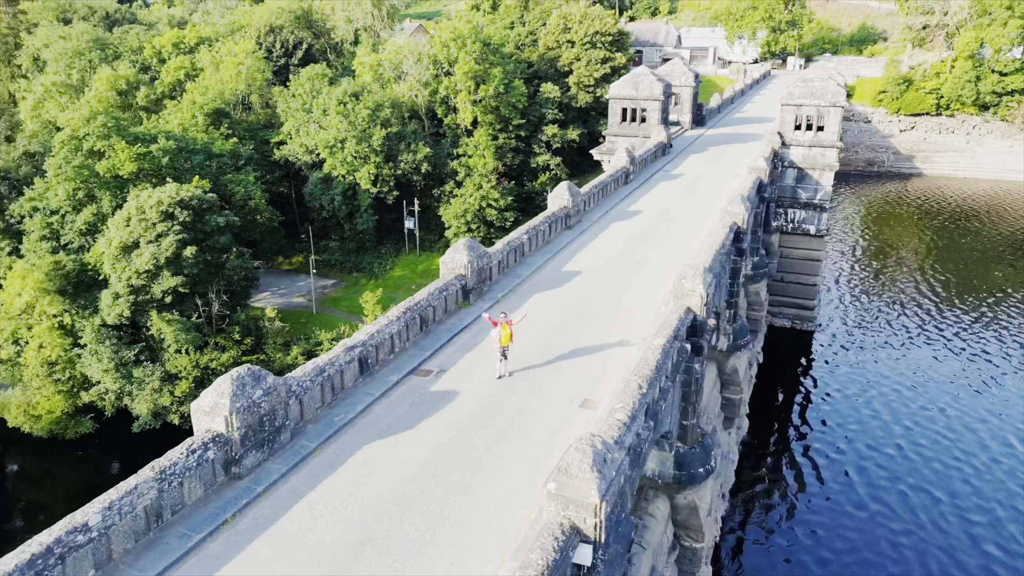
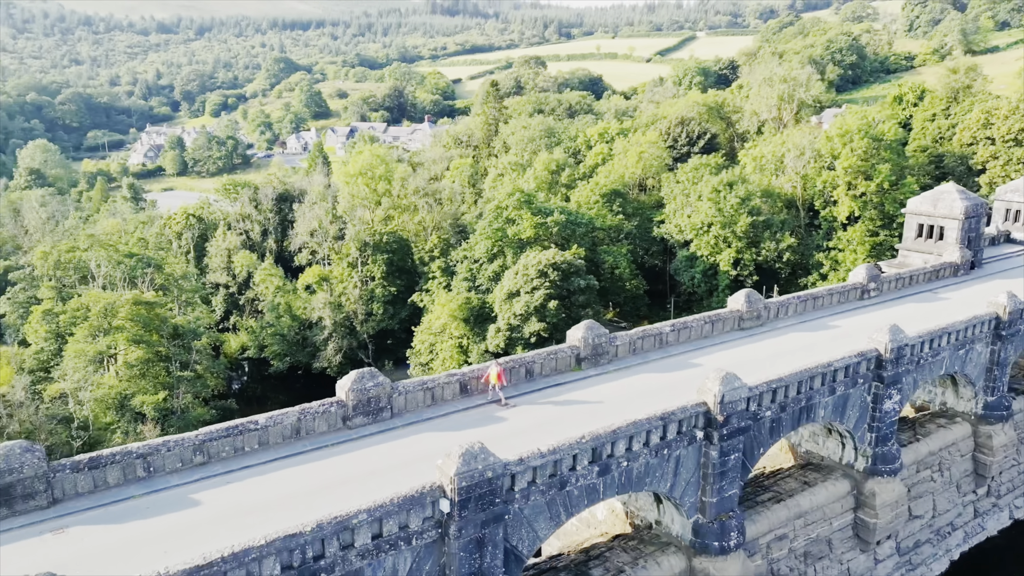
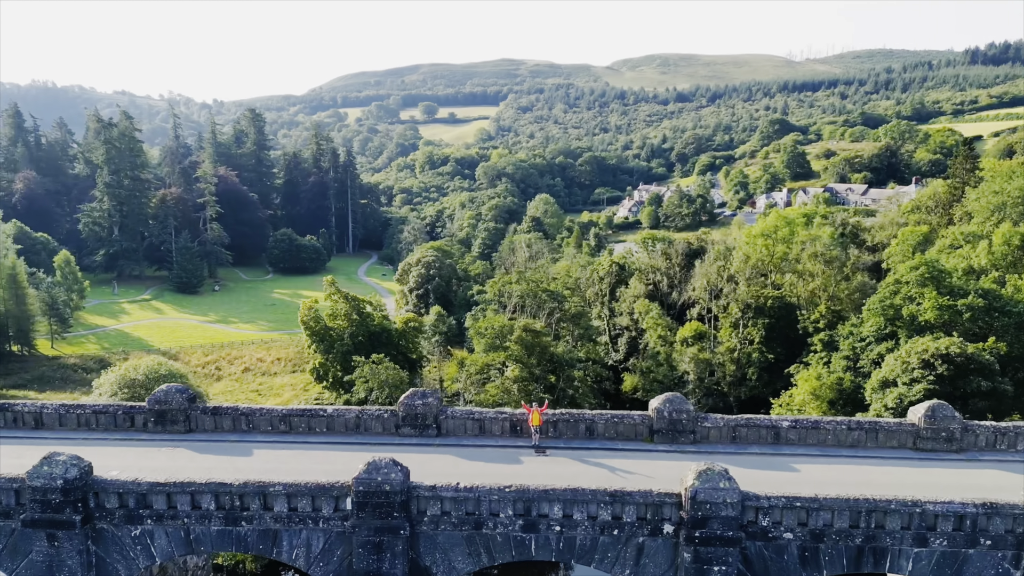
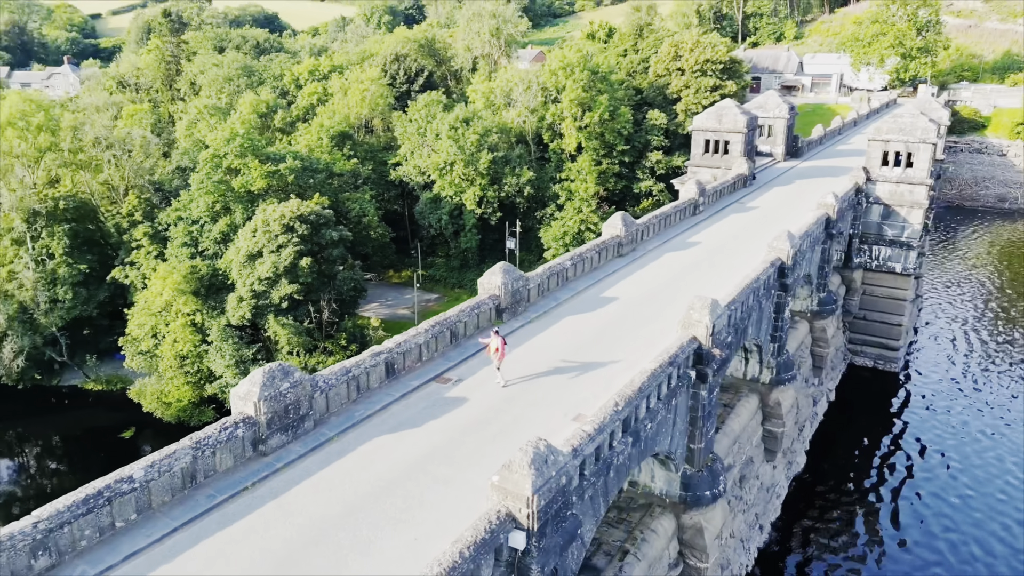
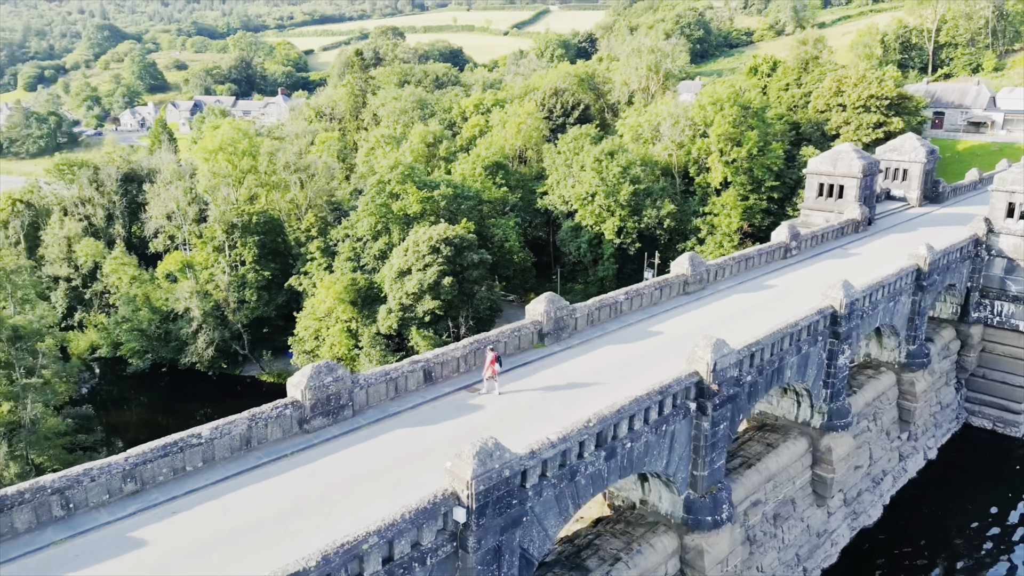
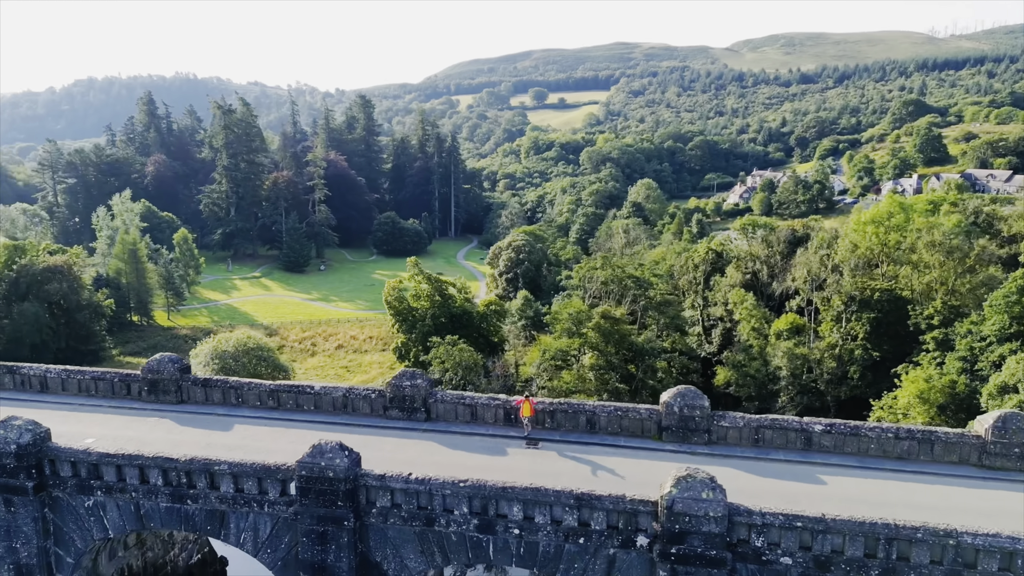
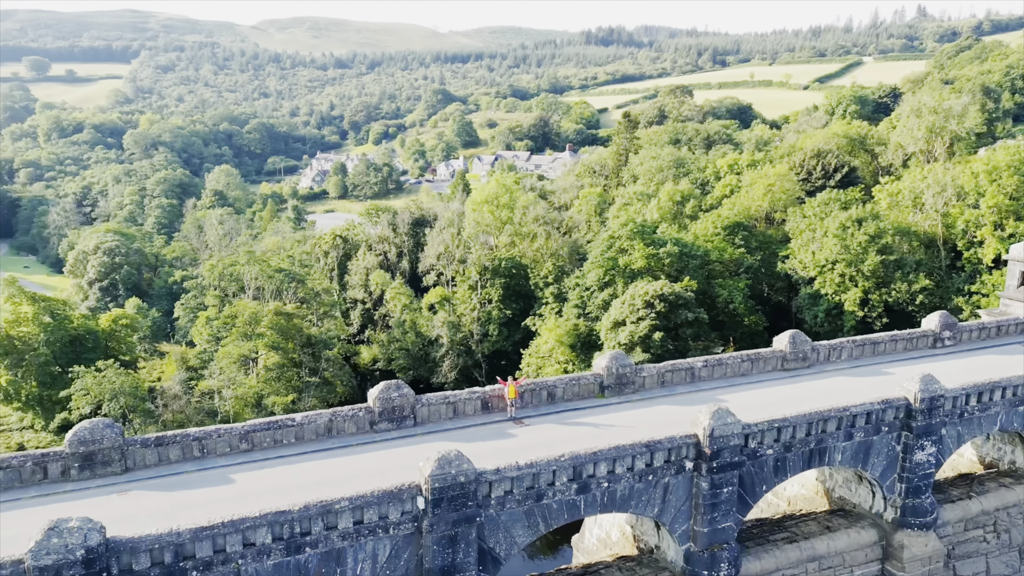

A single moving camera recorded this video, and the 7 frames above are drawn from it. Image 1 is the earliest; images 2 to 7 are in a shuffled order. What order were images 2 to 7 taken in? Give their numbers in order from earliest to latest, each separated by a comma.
4, 5, 2, 7, 3, 6
